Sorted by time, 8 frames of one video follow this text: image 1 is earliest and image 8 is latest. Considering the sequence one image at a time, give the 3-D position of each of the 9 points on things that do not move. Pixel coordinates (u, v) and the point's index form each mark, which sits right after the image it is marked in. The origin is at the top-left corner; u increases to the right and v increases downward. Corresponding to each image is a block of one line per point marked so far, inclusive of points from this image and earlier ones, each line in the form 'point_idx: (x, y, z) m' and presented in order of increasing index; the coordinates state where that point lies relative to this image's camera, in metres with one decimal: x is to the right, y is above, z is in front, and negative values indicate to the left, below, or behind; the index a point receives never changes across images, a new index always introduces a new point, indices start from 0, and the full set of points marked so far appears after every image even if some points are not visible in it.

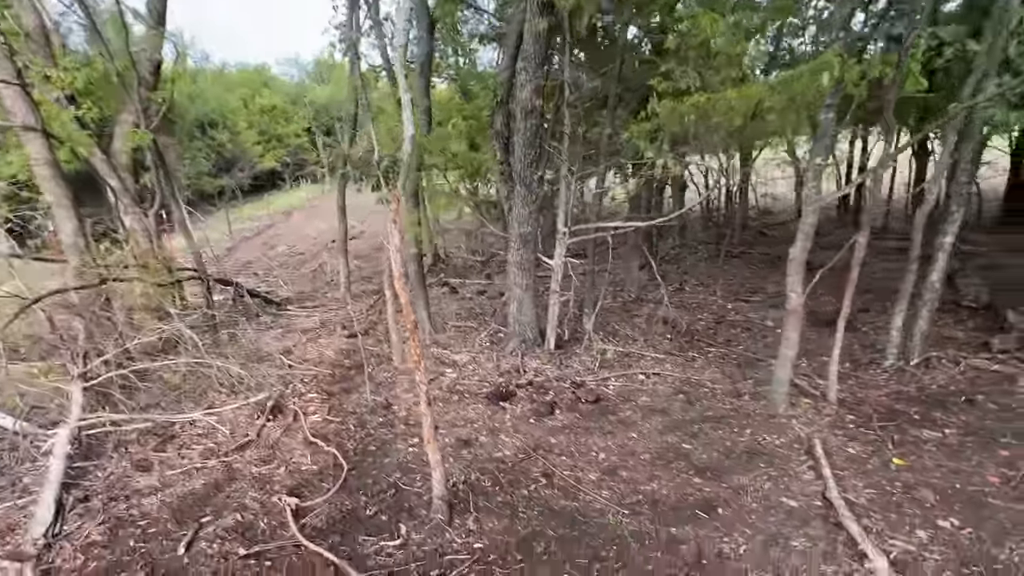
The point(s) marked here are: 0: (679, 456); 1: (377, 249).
0: (+1.7, -1.7, +4.9) m
1: (-3.8, +1.1, +13.1) m
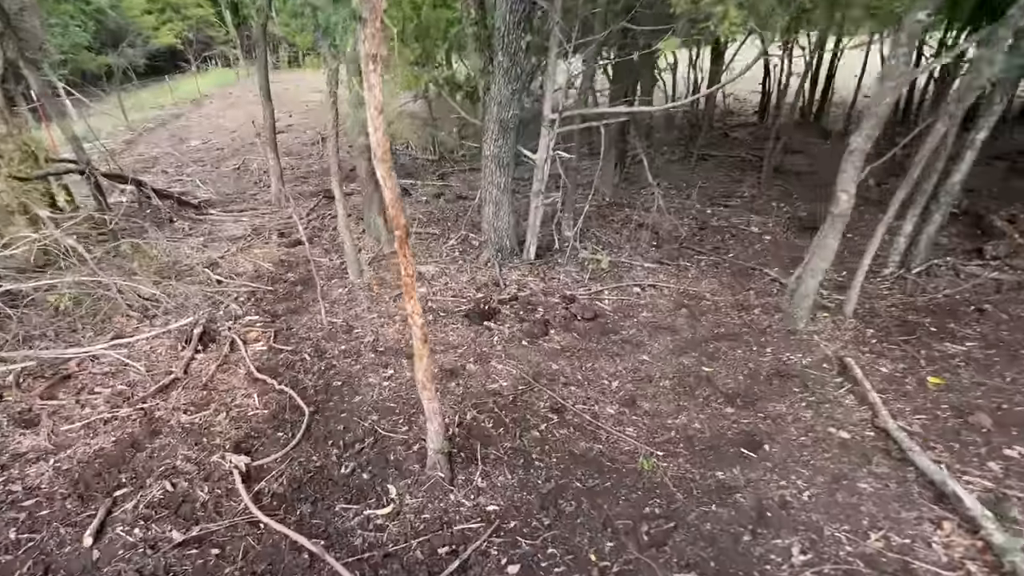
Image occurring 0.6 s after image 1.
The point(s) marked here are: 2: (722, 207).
0: (+1.7, -0.8, +4.3) m
1: (-4.7, +3.4, +11.1) m
2: (+3.7, +1.5, +9.0) m
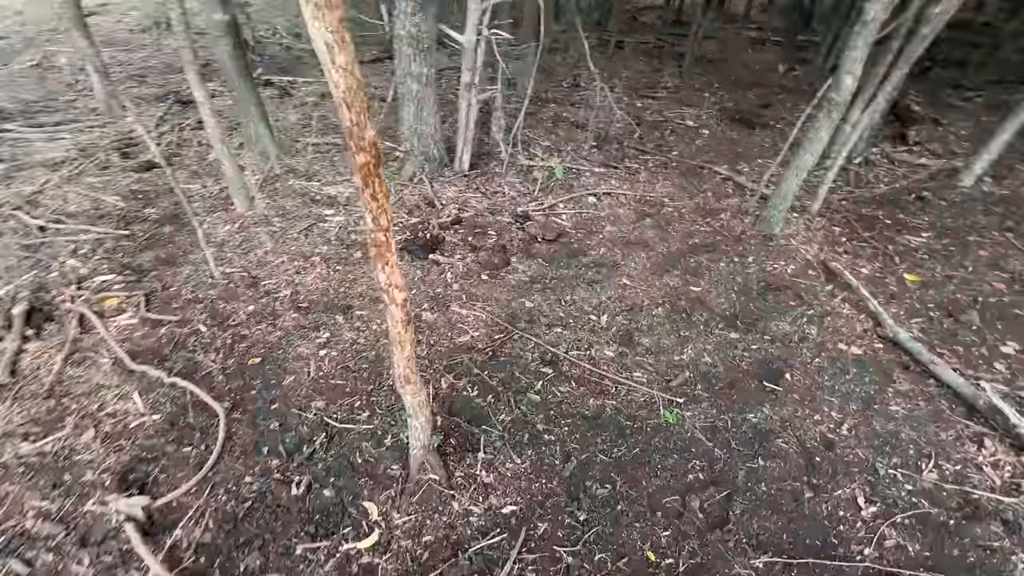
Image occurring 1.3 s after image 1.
0: (+1.5, -0.1, +3.8) m
1: (-6.5, +4.7, +8.3) m
2: (+2.3, +3.3, +8.2) m
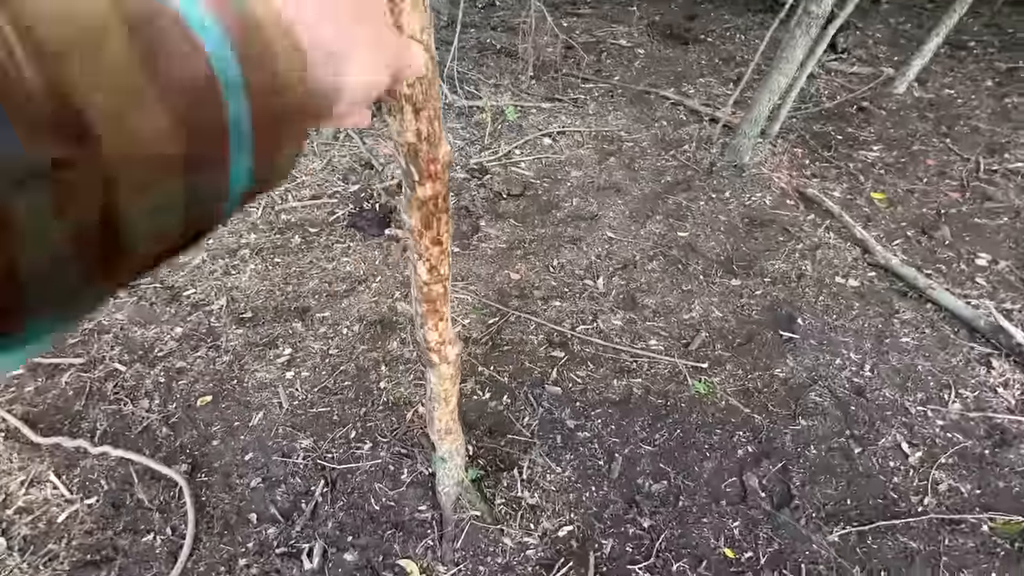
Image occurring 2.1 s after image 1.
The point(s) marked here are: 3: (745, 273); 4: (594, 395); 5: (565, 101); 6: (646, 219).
0: (+1.3, +0.3, +3.6) m
1: (-7.8, +4.4, +6.1) m
2: (+1.0, +4.3, +7.5) m
3: (+1.7, +0.1, +3.5) m
4: (+0.5, -0.6, +2.7) m
5: (+0.6, +2.1, +5.5) m
6: (+1.1, +0.6, +3.9) m
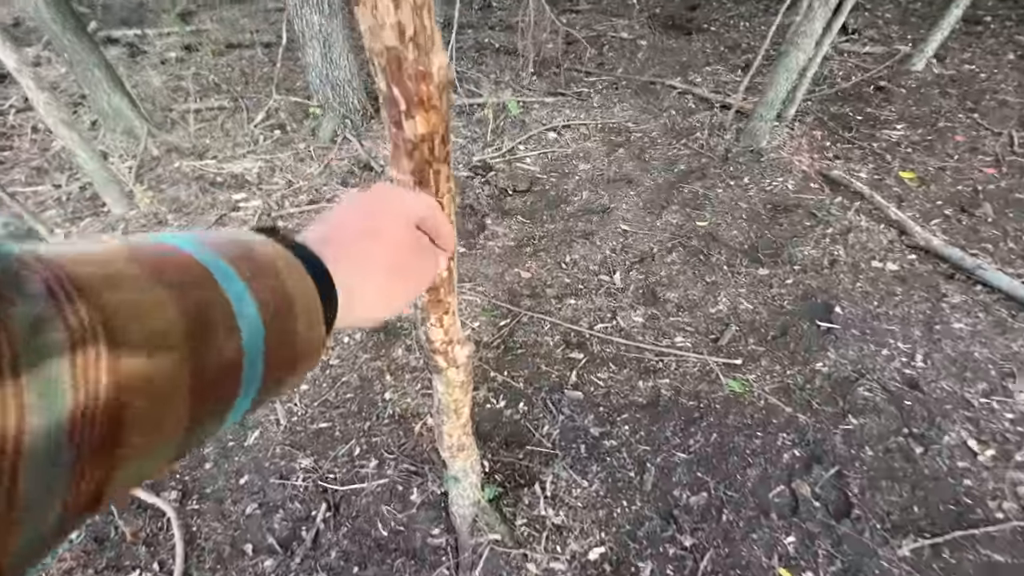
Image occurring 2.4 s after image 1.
0: (+1.4, +0.3, +3.4) m
1: (-7.9, +4.1, +6.0) m
2: (+0.9, +4.3, +7.3) m
3: (+1.8, +0.2, +3.2) m
4: (+0.6, -0.6, +2.5) m
5: (+0.6, +2.2, +5.3) m
6: (+1.2, +0.6, +3.7) m
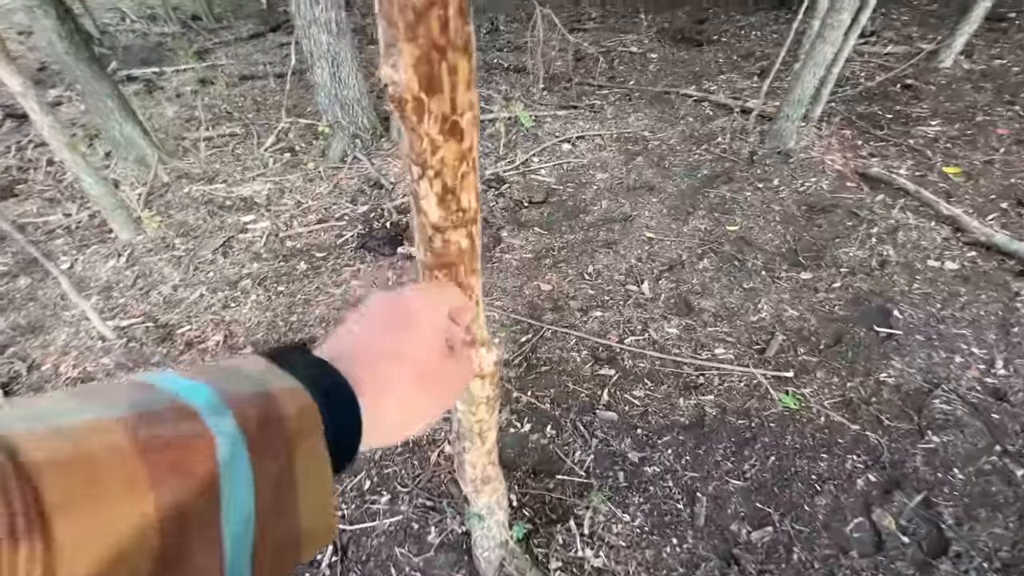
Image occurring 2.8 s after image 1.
0: (+1.5, +0.3, +3.1) m
1: (-7.8, +3.6, +6.2) m
2: (+1.1, +4.0, +7.3) m
3: (+1.9, +0.2, +3.0) m
4: (+0.7, -0.6, +2.2) m
5: (+0.8, +2.0, +5.1) m
6: (+1.3, +0.5, +3.5) m
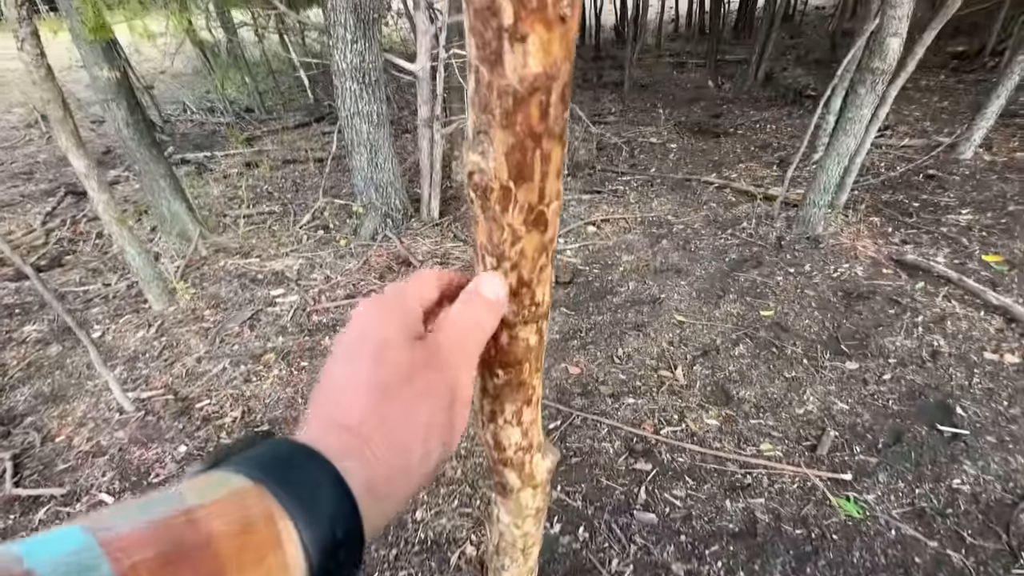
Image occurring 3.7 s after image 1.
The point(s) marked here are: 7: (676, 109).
0: (+1.7, -0.3, +3.0) m
1: (-7.4, +2.7, +6.9) m
2: (+1.5, +2.7, +7.7) m
3: (+2.1, -0.4, +2.8) m
4: (+0.8, -1.0, +2.0) m
5: (+1.1, +1.1, +5.3) m
6: (+1.5, -0.1, +3.4) m
7: (+2.7, +3.0, +7.8) m
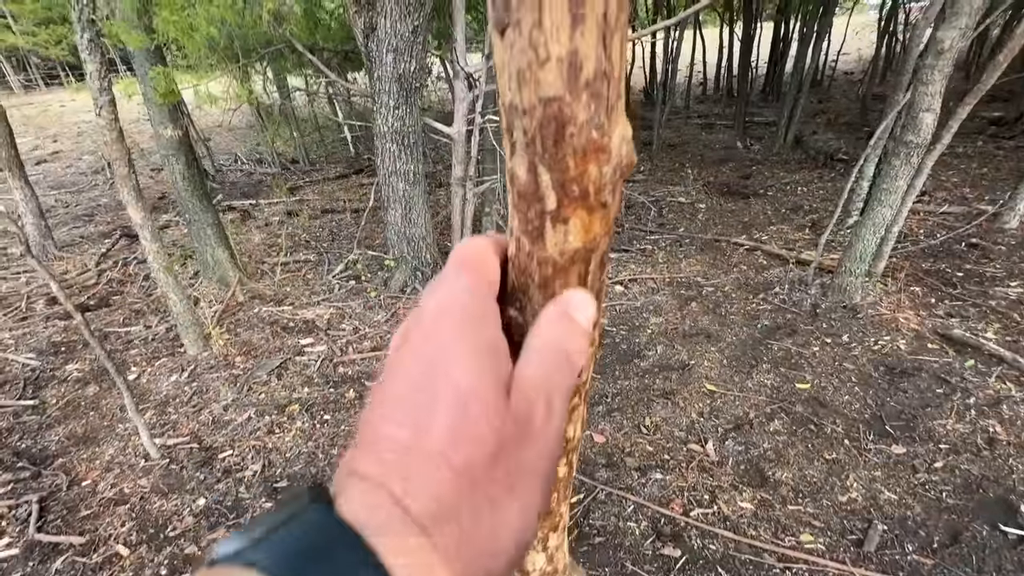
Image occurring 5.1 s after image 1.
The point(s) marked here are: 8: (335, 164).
0: (+1.9, -0.7, +2.9) m
1: (-6.9, +2.1, +7.6) m
2: (+2.0, +1.8, +7.9) m
3: (+2.2, -0.8, +2.6) m
4: (+0.9, -1.3, +1.8) m
5: (+1.4, +0.4, +5.3) m
6: (+1.7, -0.6, +3.3) m
7: (+3.2, +2.0, +7.9) m
8: (-3.1, +2.2, +8.2) m
